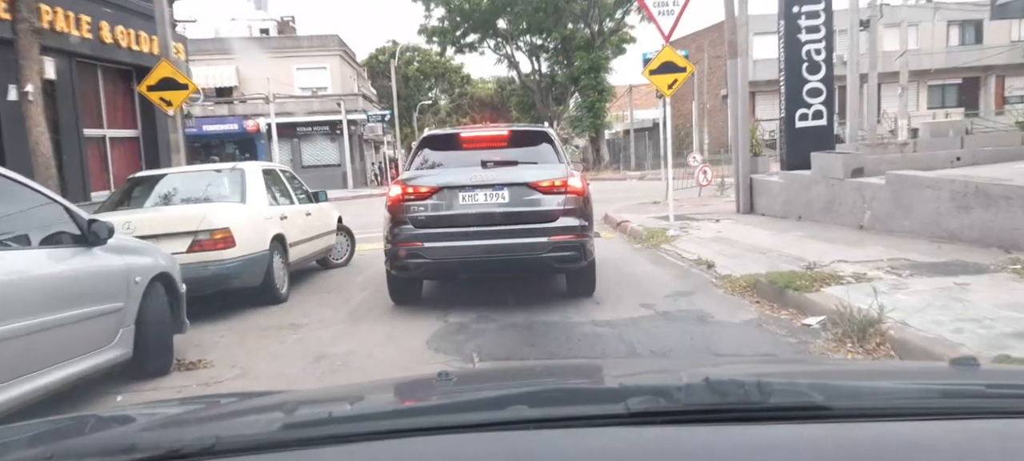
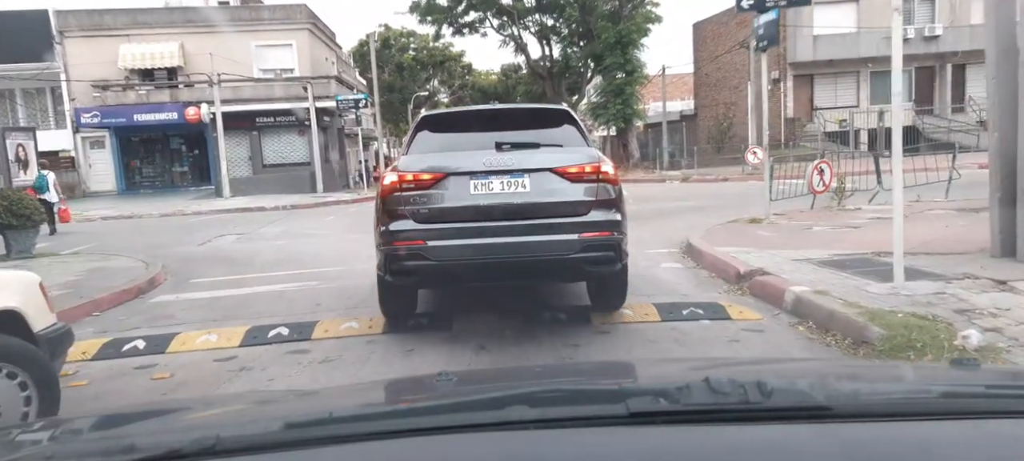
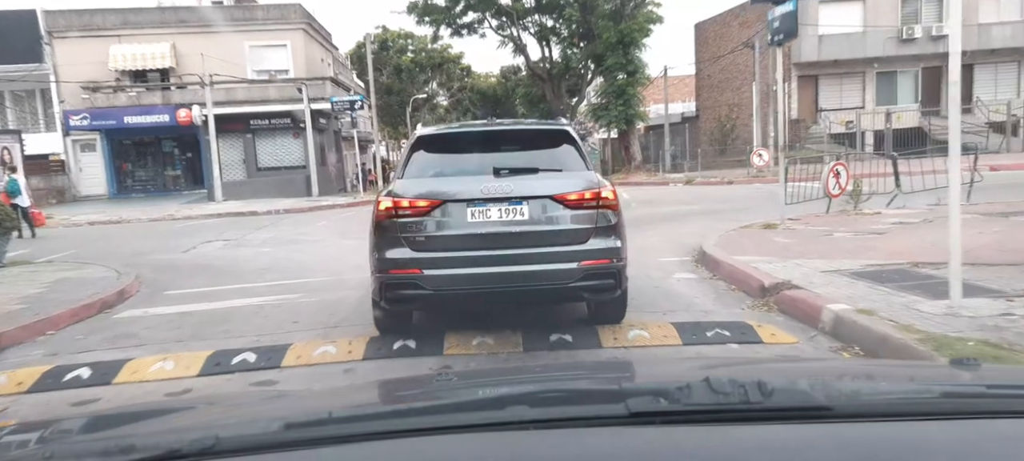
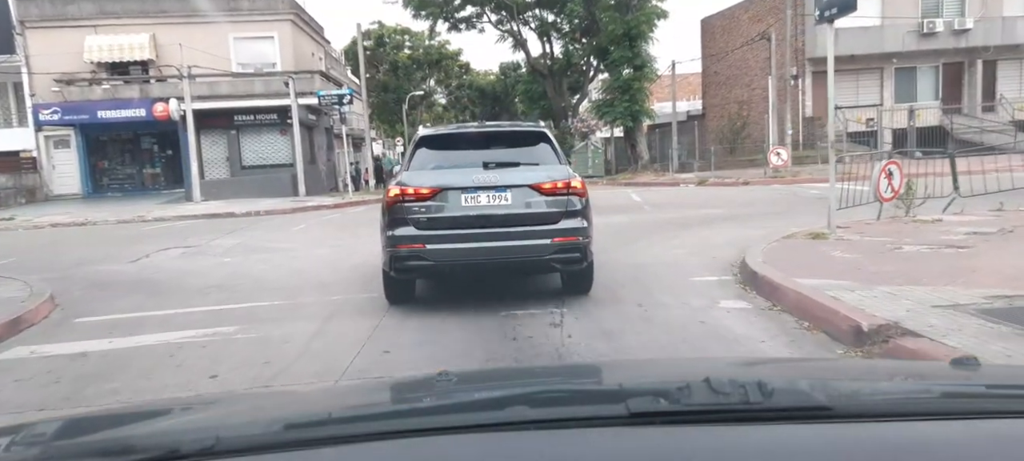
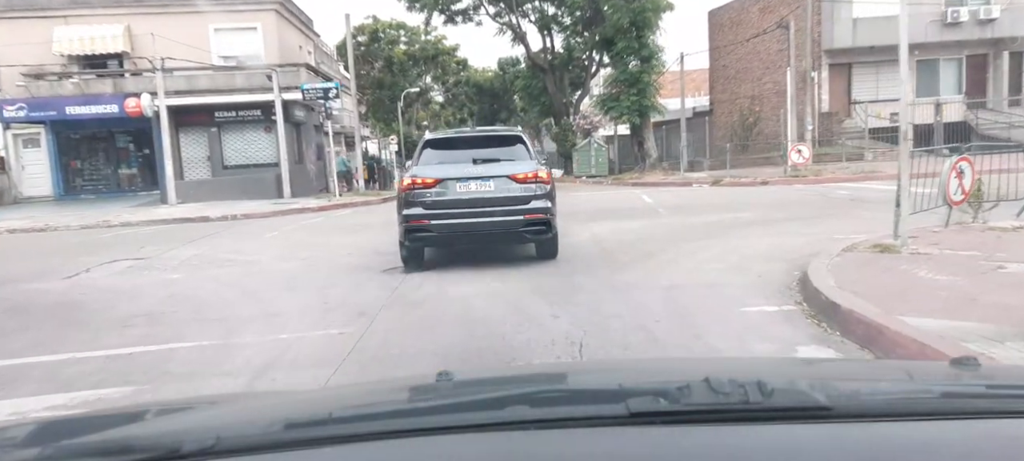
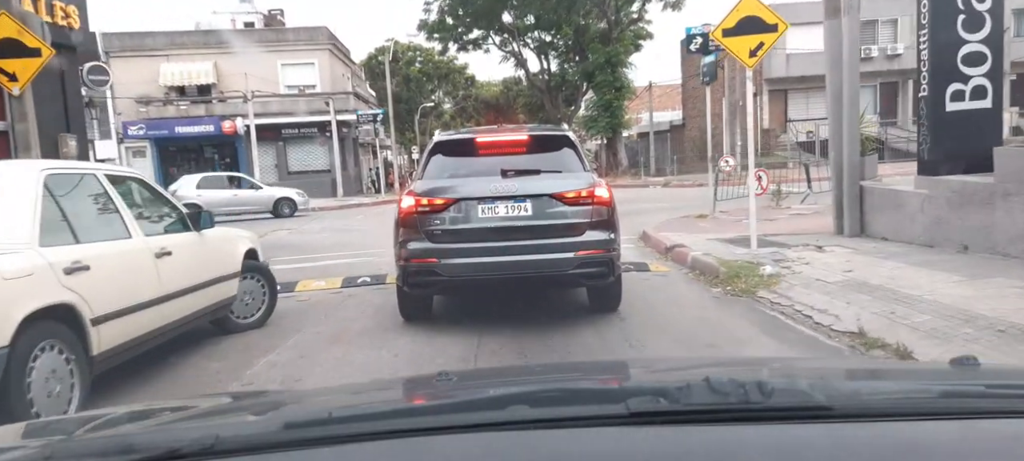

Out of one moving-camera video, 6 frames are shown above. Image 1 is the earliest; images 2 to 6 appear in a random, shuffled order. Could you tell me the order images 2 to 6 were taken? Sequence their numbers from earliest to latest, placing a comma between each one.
6, 2, 3, 4, 5
